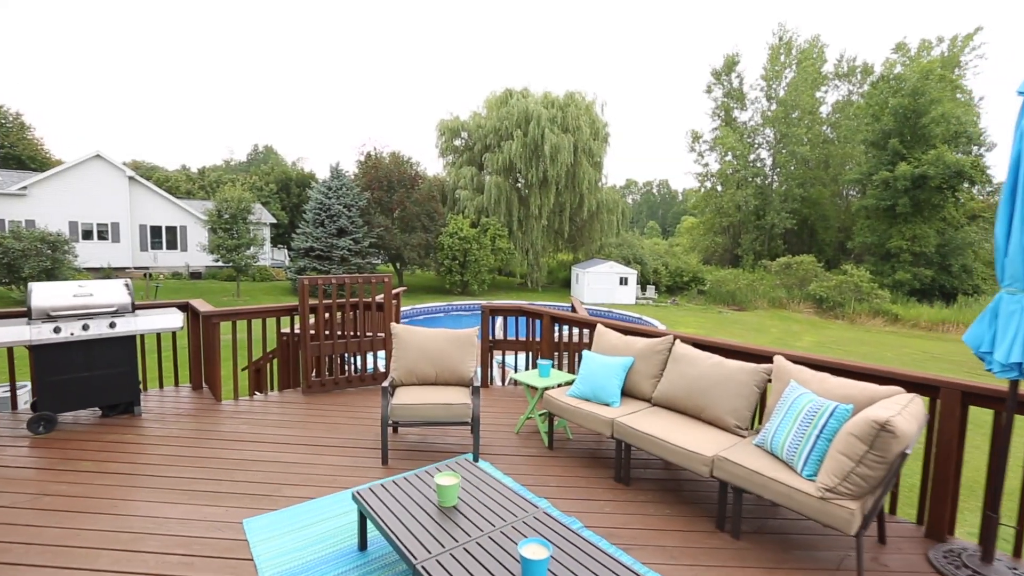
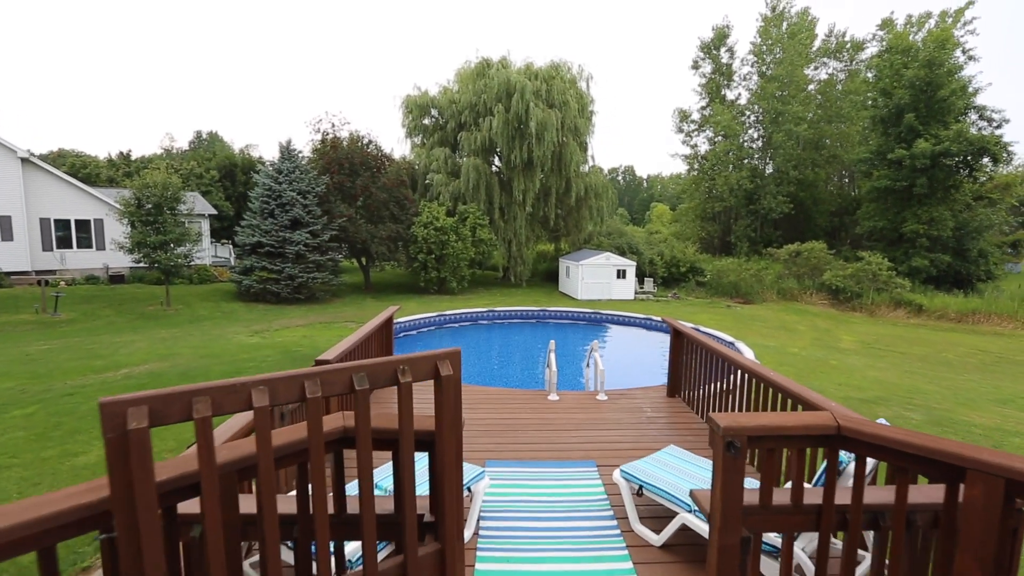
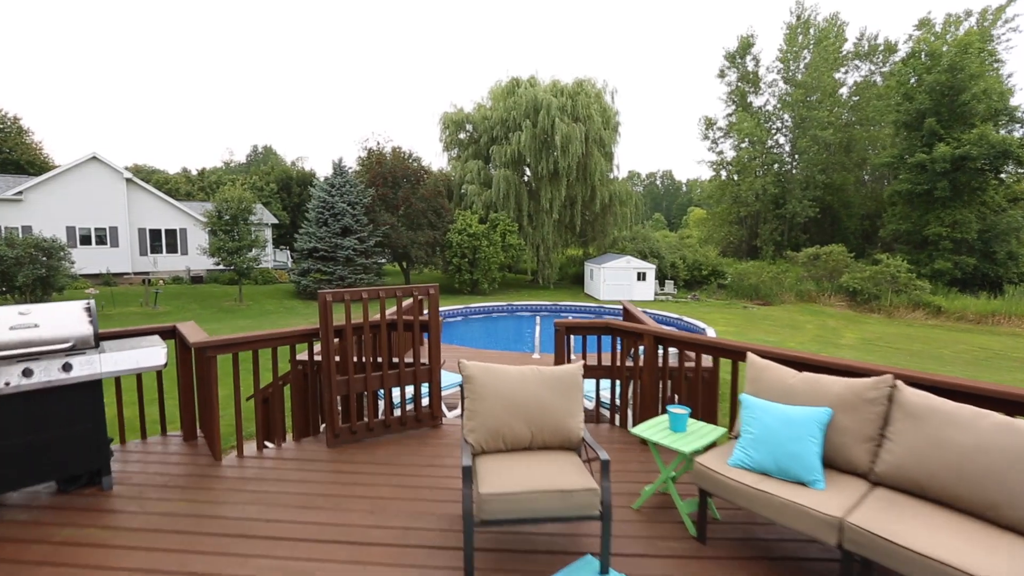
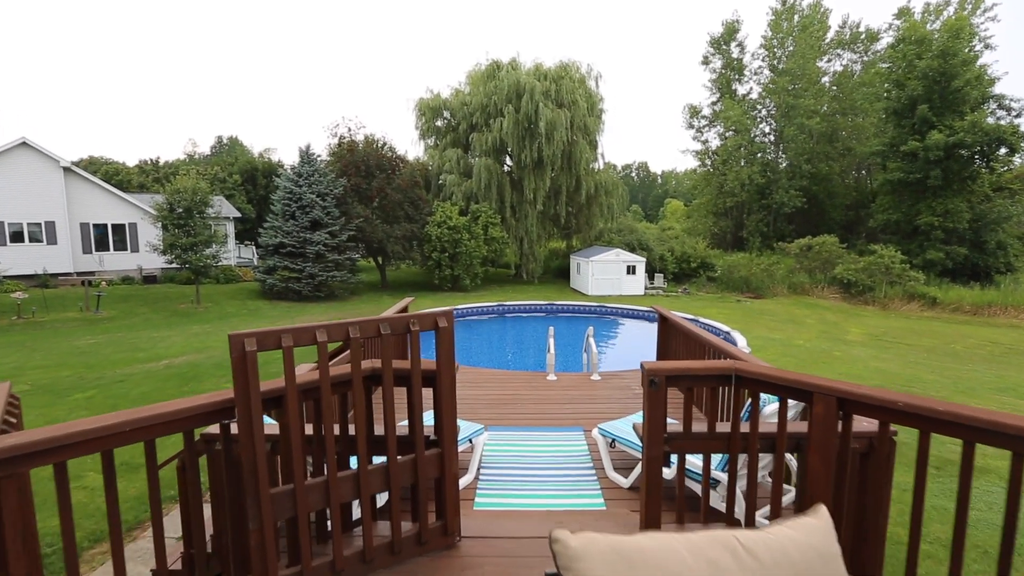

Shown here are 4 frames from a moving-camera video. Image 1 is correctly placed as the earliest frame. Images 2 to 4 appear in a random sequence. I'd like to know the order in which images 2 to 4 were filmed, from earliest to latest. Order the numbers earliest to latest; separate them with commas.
3, 4, 2
